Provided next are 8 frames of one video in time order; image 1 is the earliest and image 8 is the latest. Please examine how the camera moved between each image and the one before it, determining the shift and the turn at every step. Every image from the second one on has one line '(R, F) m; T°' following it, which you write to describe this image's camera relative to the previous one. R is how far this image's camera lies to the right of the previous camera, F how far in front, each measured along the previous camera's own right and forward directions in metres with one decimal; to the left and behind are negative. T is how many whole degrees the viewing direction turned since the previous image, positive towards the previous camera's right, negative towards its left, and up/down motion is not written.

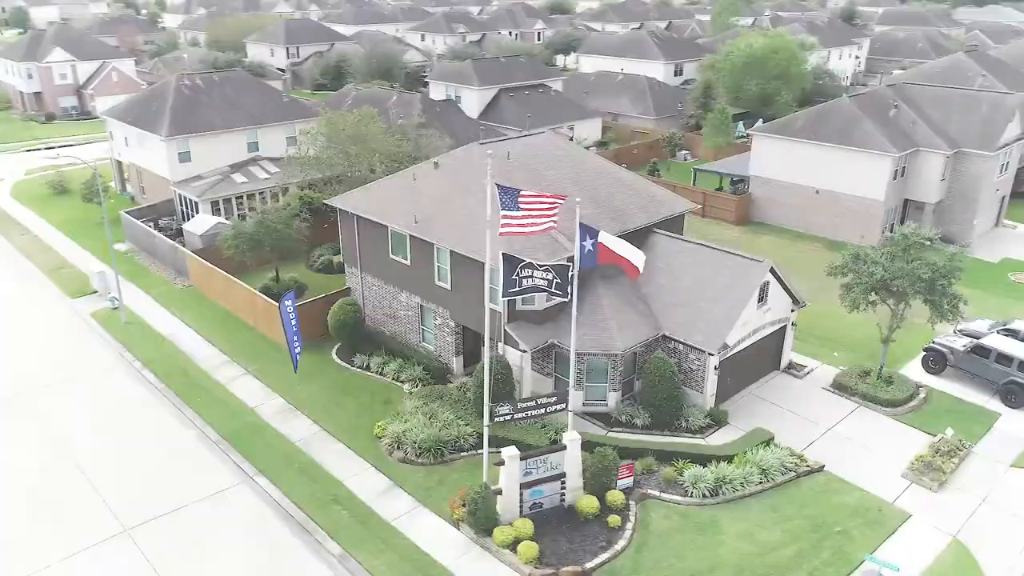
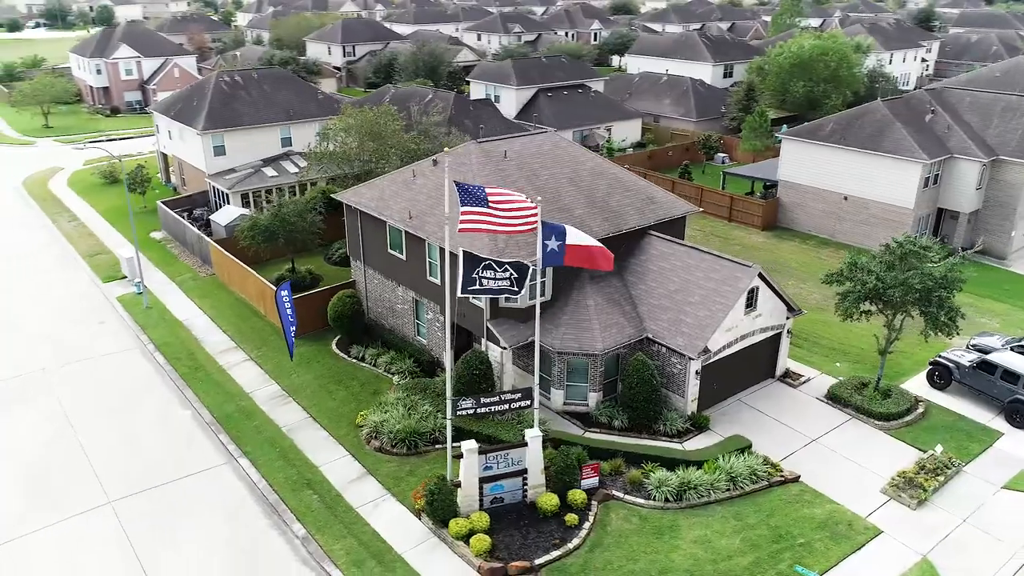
(+2.4, -0.1) m; -5°
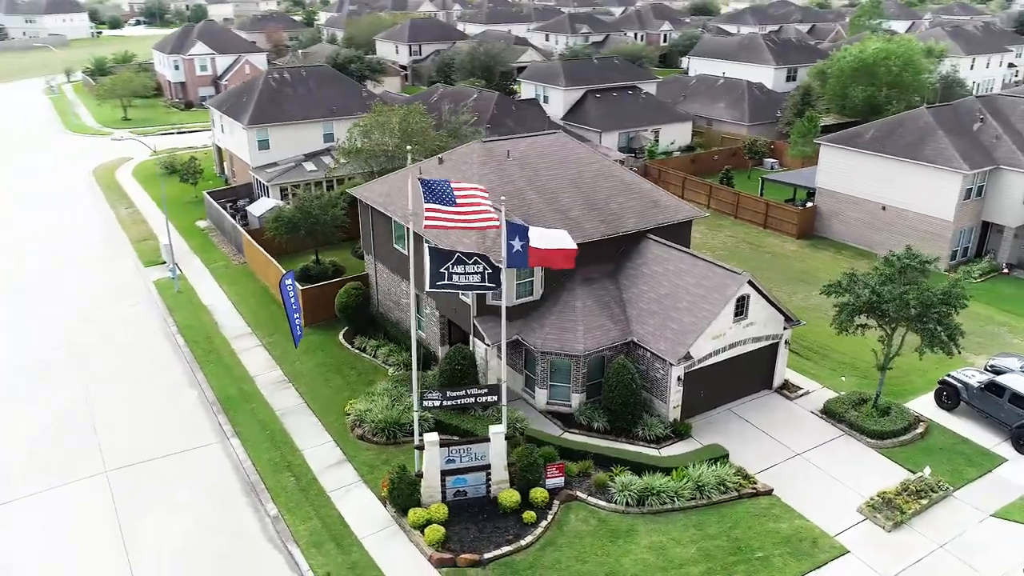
(+2.6, -0.1) m; -6°
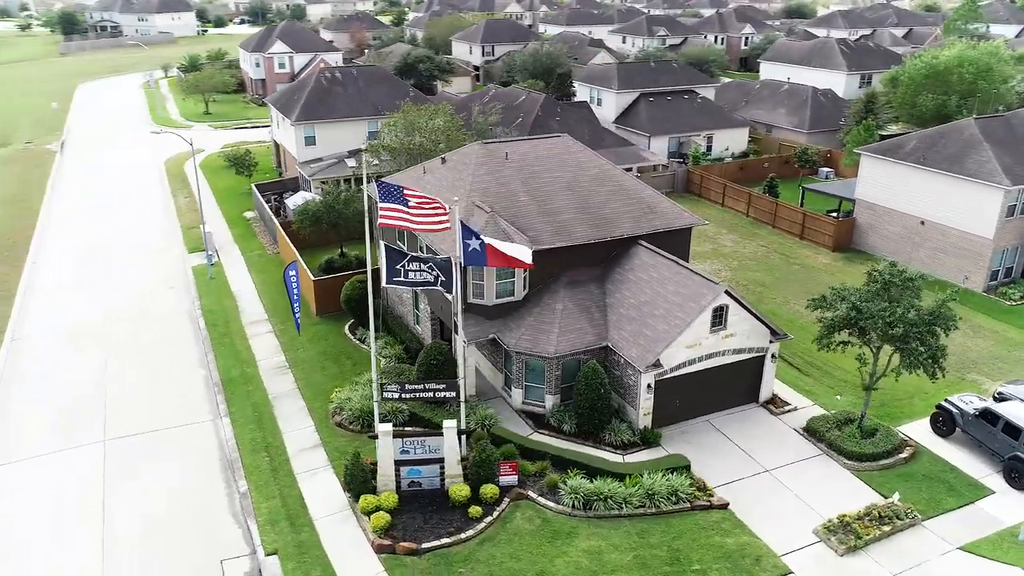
(+3.2, -0.2) m; -7°
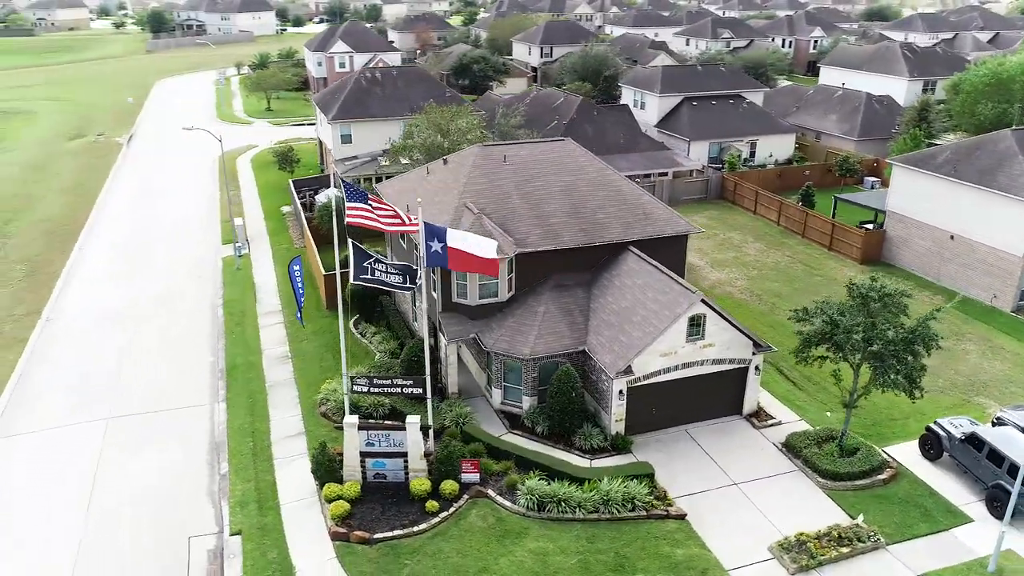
(+2.7, -0.2) m; -5°
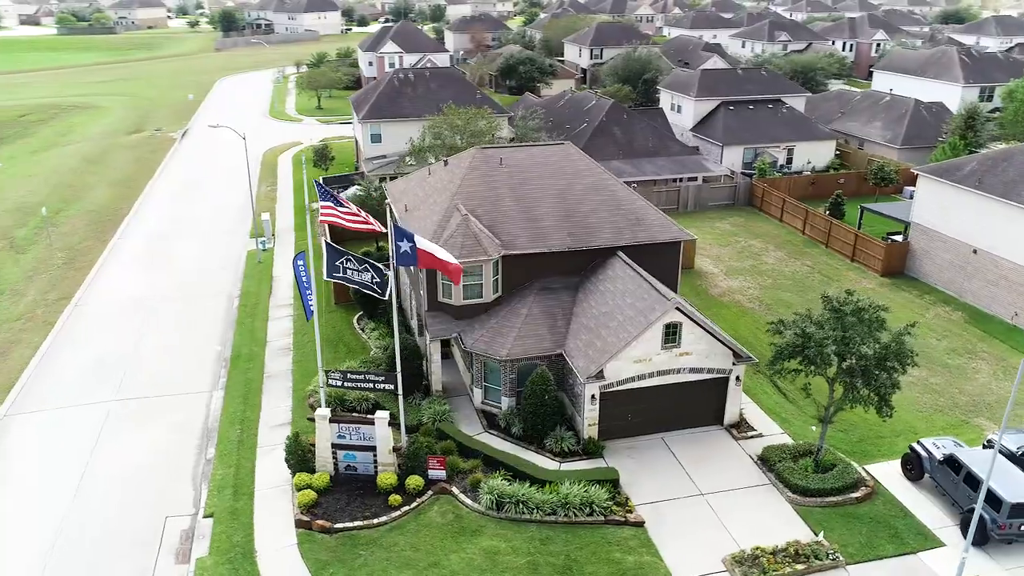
(+2.4, -0.2) m; -5°
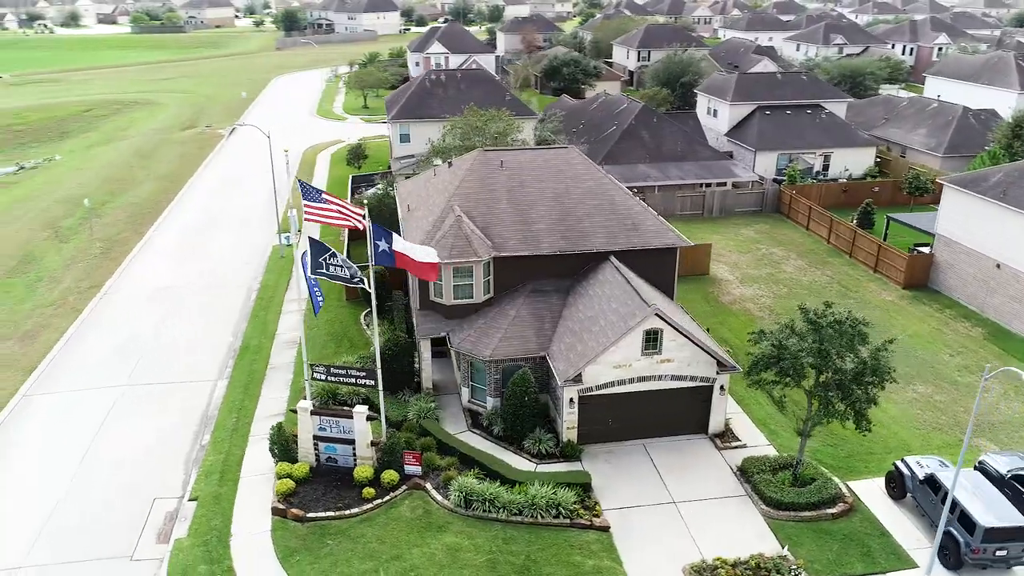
(+2.1, -0.2) m; -4°
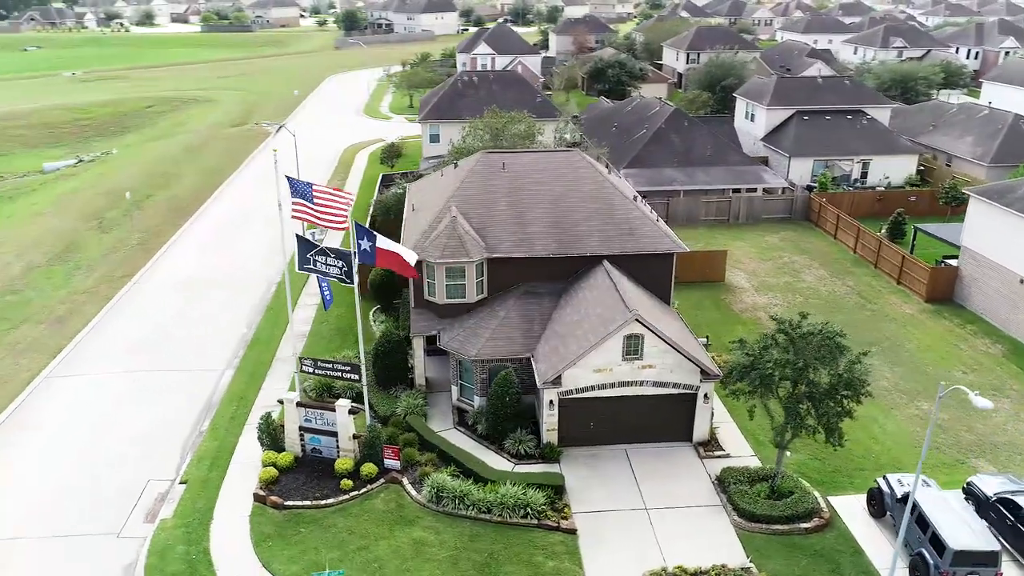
(+2.1, -0.2) m; -4°
